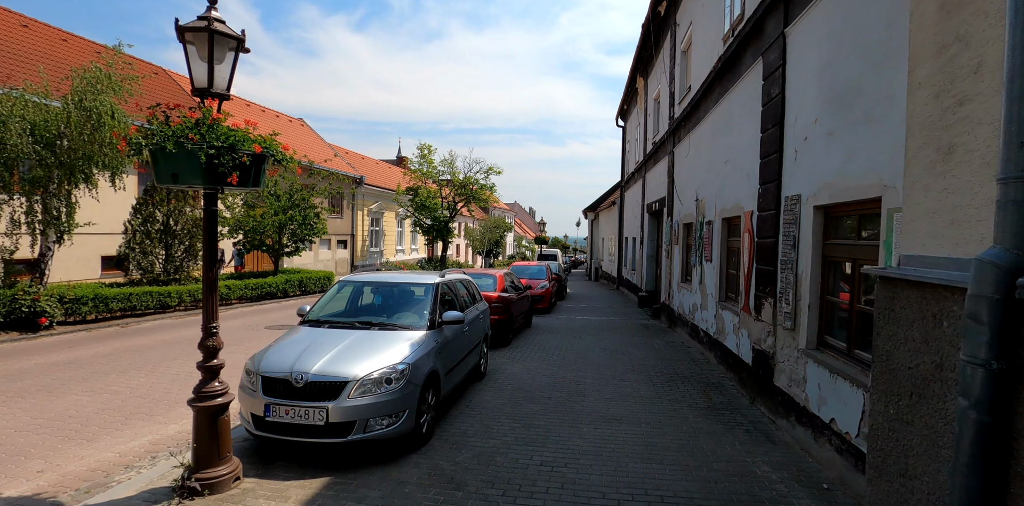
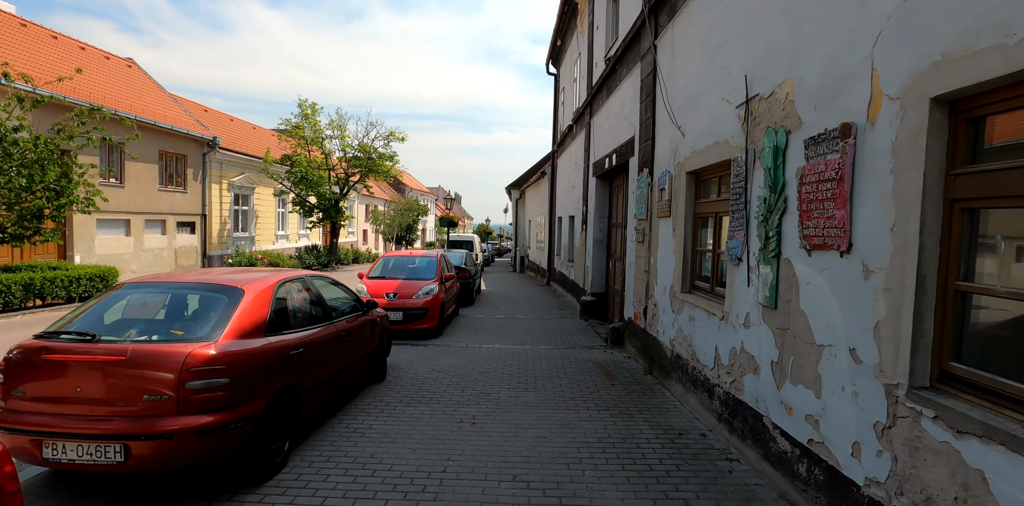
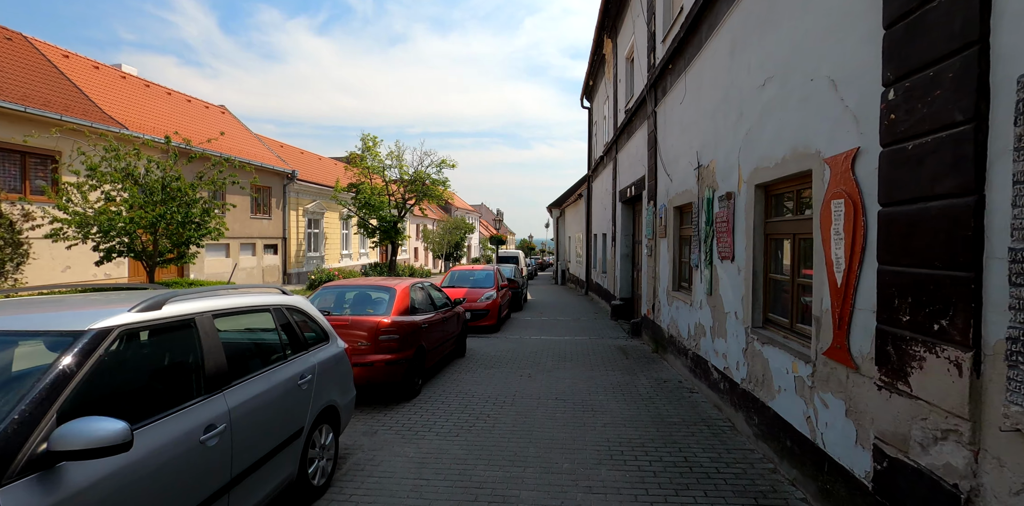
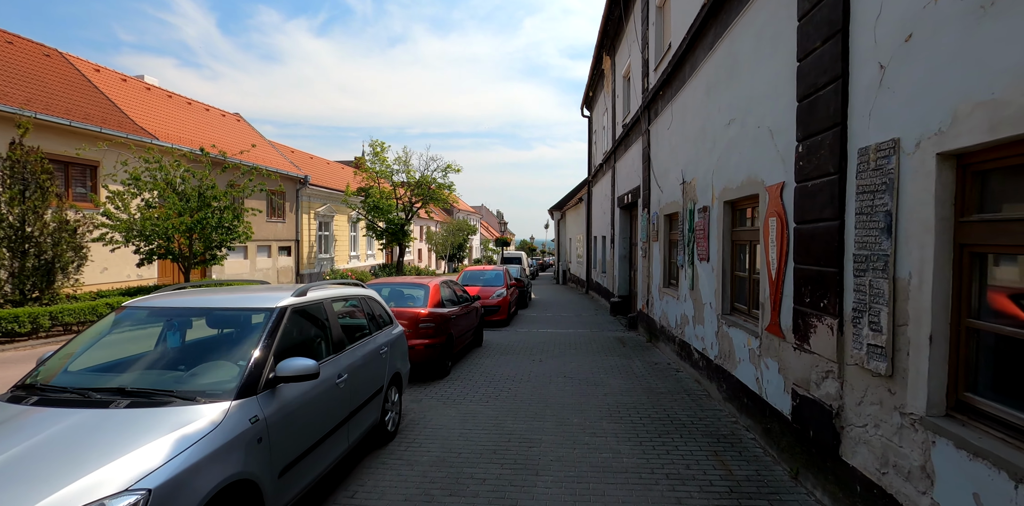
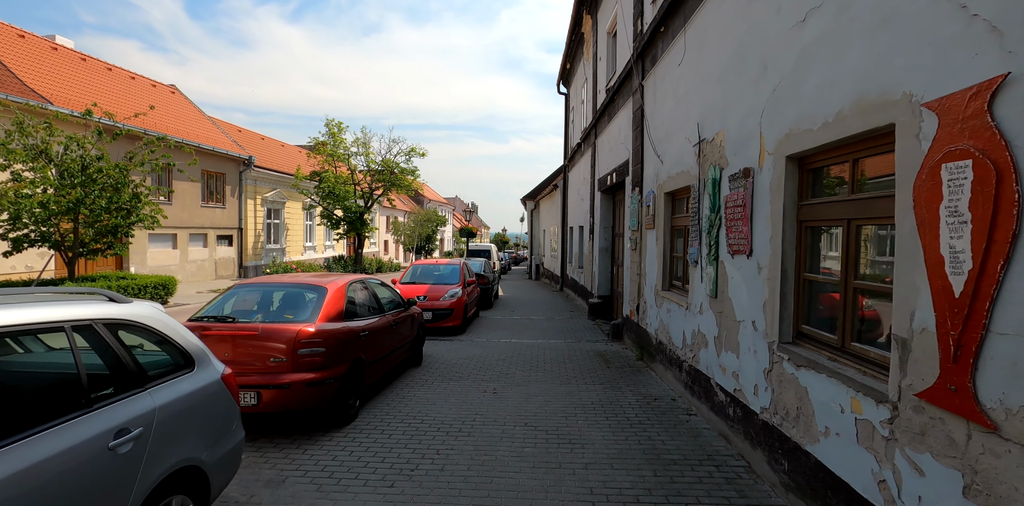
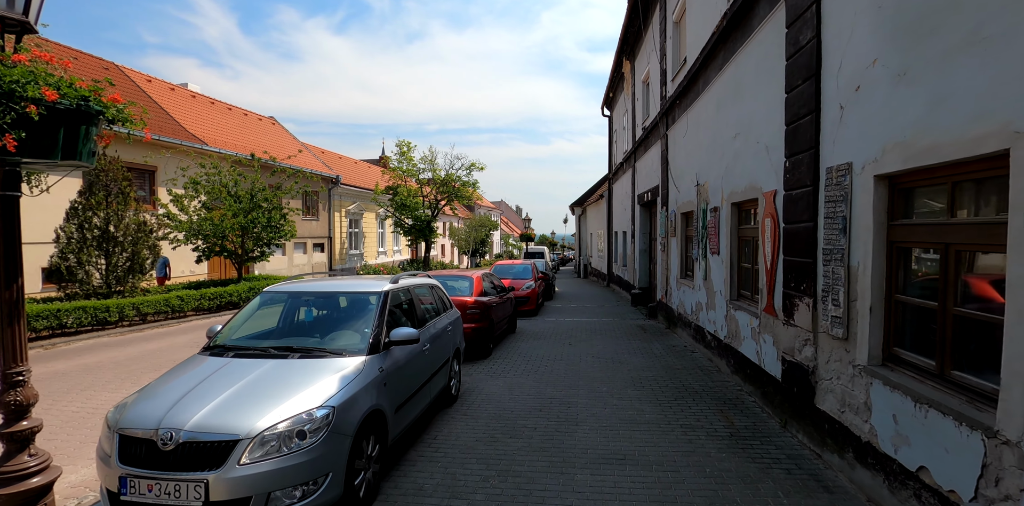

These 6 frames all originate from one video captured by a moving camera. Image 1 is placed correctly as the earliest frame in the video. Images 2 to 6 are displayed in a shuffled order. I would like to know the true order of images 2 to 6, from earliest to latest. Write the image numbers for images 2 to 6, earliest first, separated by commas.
6, 4, 3, 5, 2
